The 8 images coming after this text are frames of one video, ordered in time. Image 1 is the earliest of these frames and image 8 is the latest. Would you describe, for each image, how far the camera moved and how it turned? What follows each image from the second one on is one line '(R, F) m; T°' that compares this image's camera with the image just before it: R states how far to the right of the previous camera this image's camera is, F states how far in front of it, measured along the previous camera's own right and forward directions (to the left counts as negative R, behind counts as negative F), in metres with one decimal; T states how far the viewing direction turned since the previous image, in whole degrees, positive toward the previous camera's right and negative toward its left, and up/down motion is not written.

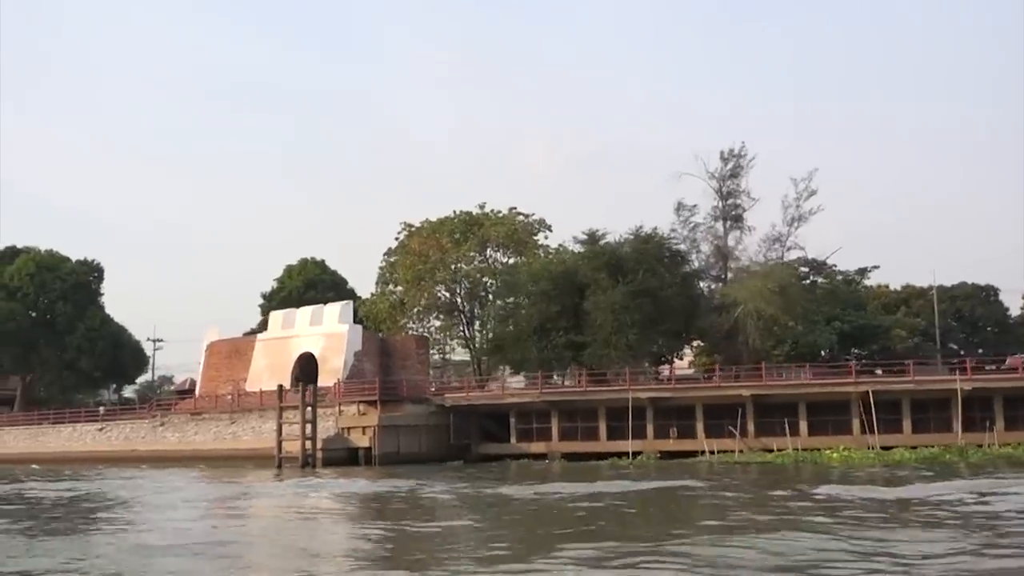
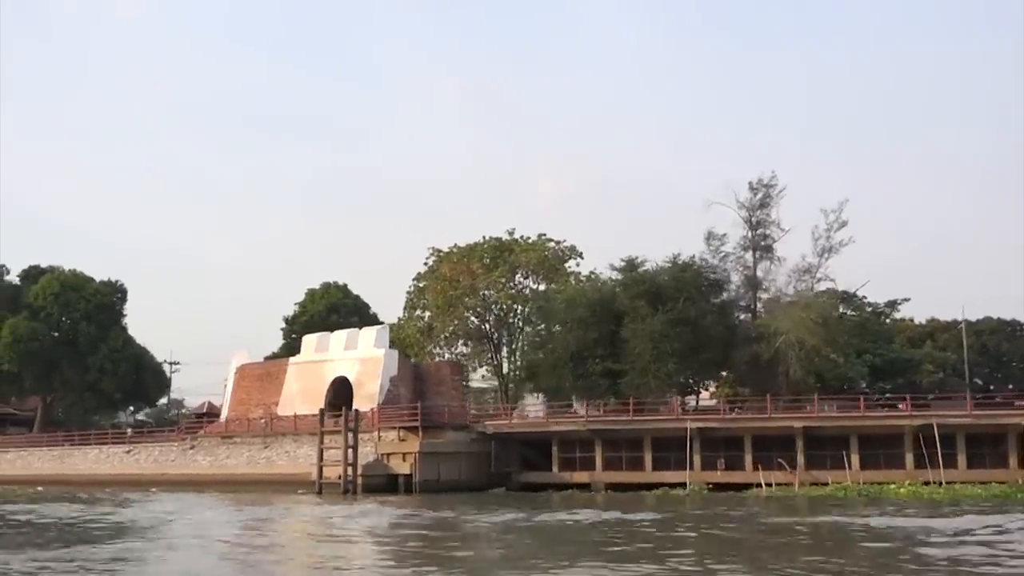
(-1.3, +0.6) m; 0°
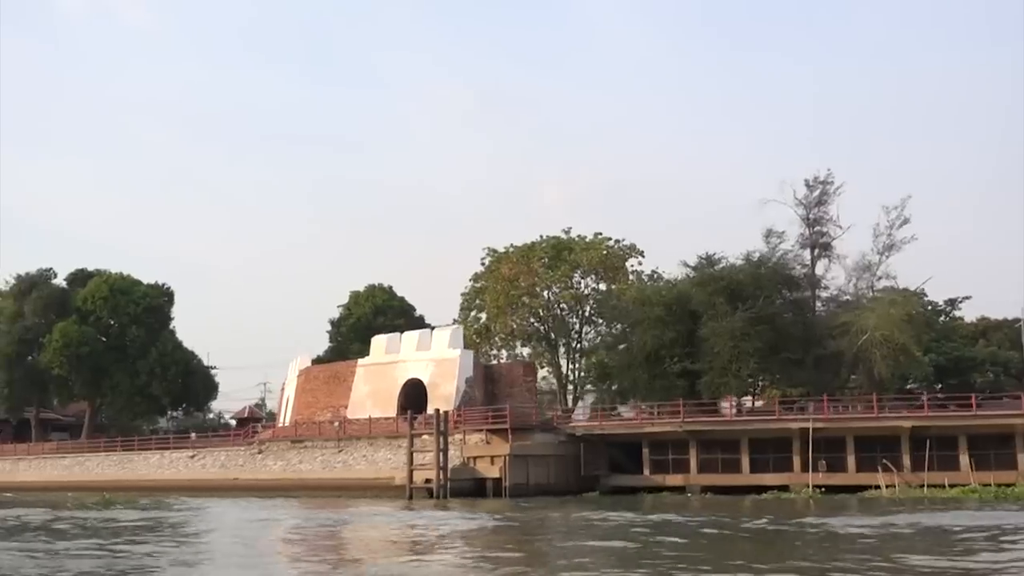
(-2.5, +1.1) m; -1°
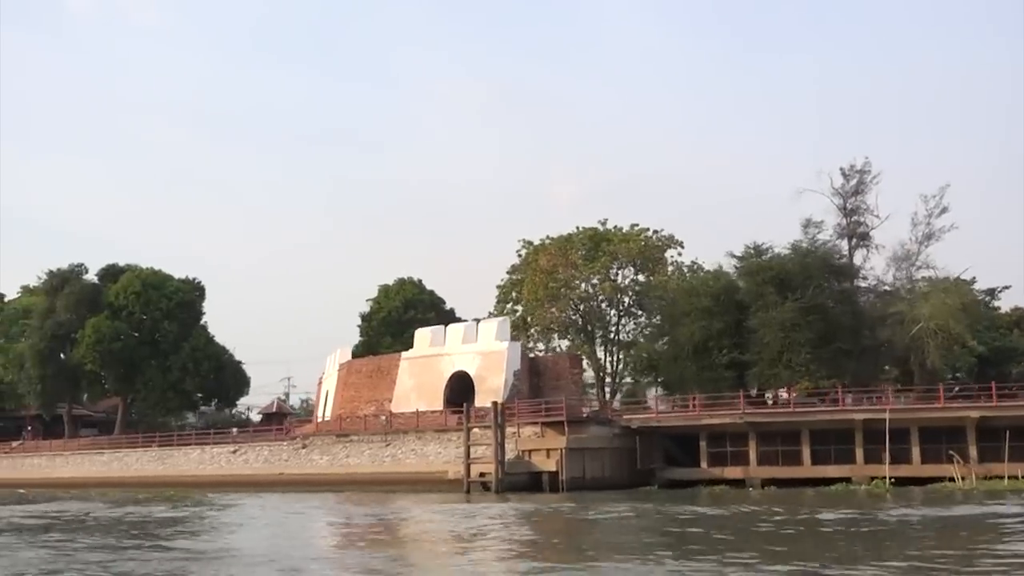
(-1.4, +0.6) m; -1°
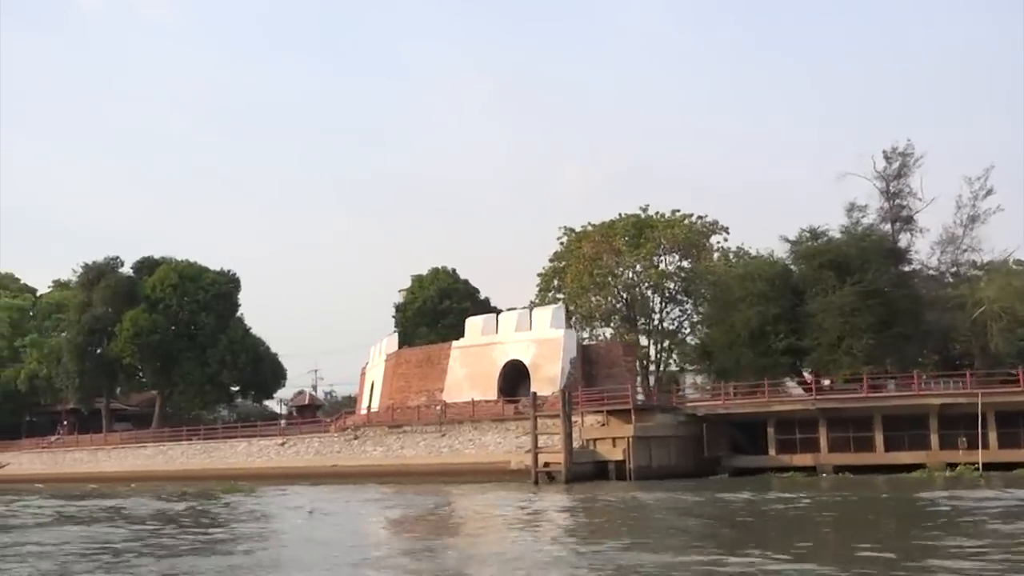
(-1.6, +0.7) m; -1°
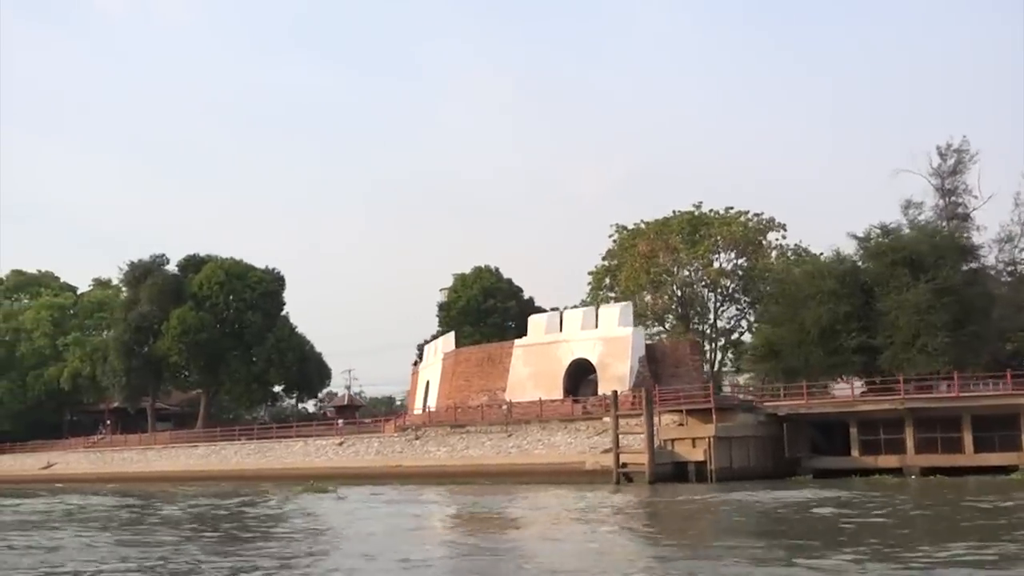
(-1.8, +0.8) m; -1°
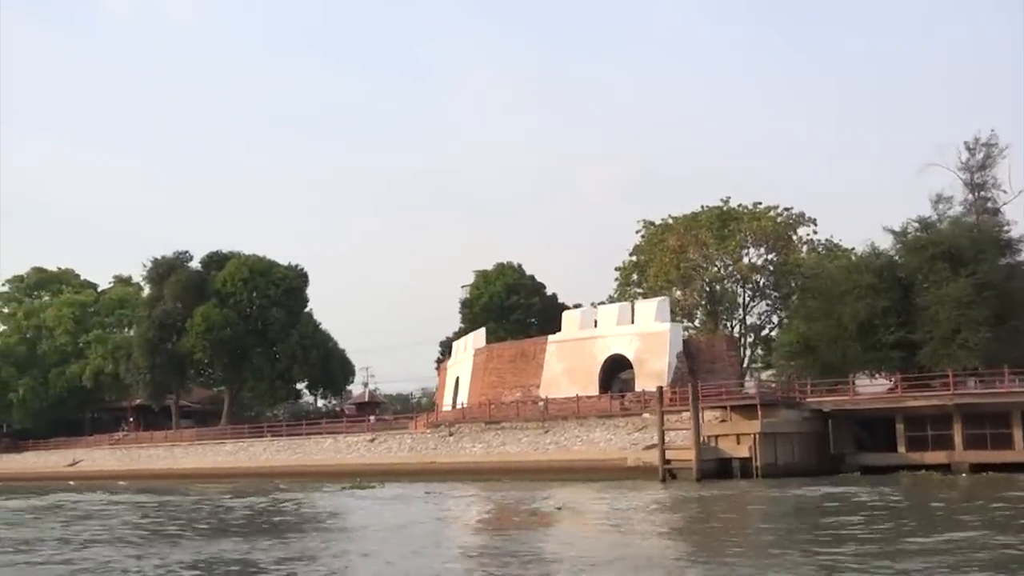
(-1.0, +0.4) m; 0°
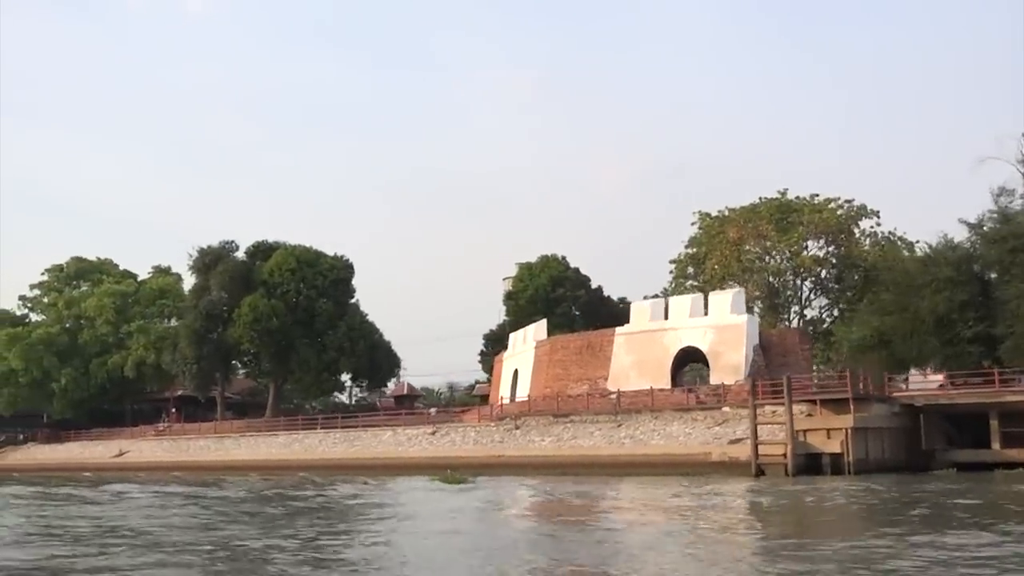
(-2.1, +0.9) m; -1°
